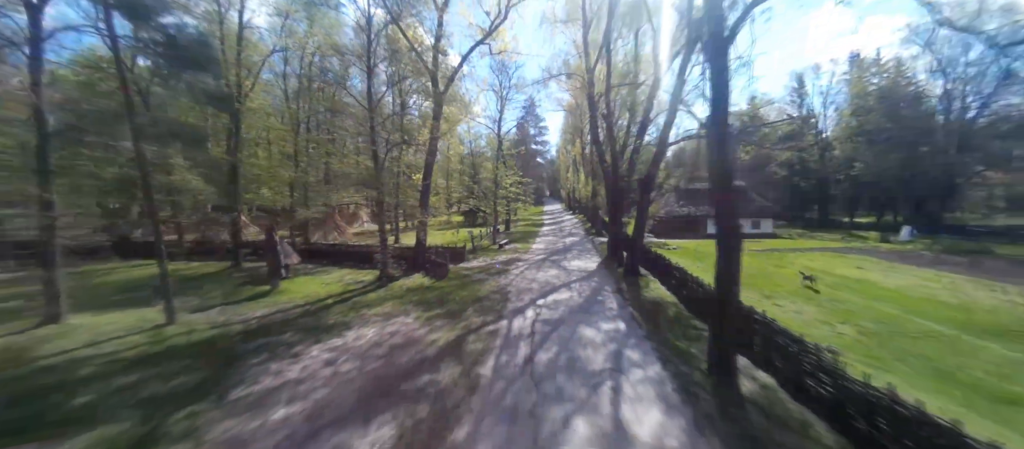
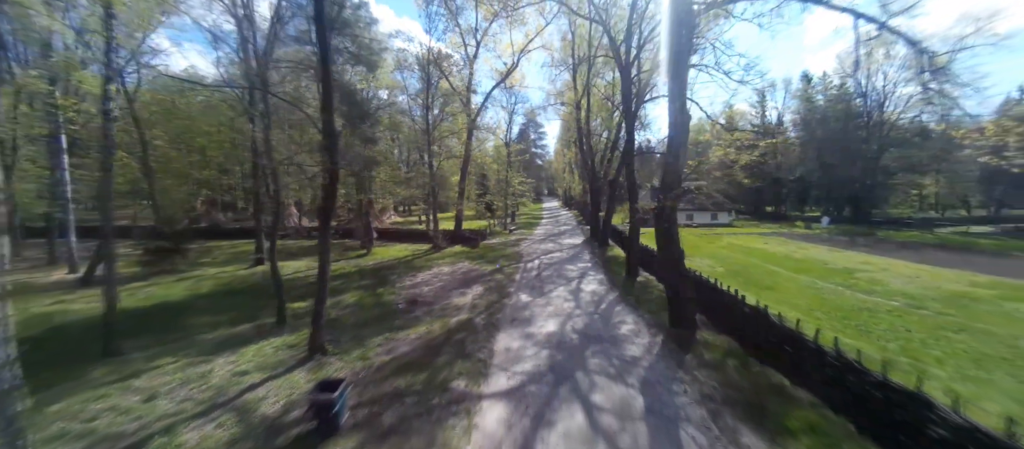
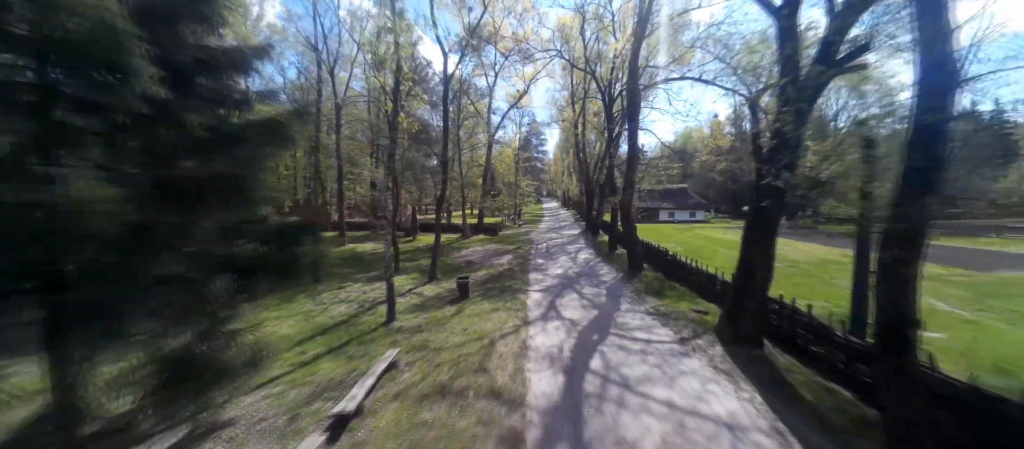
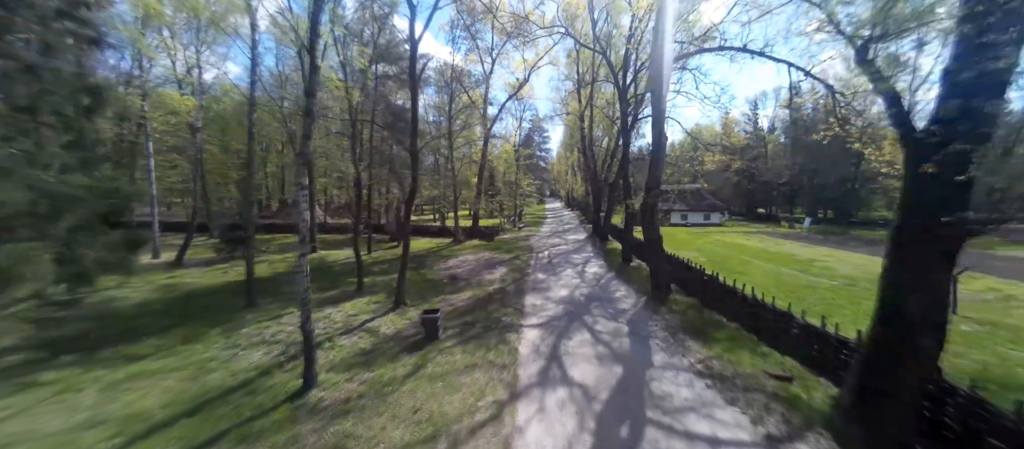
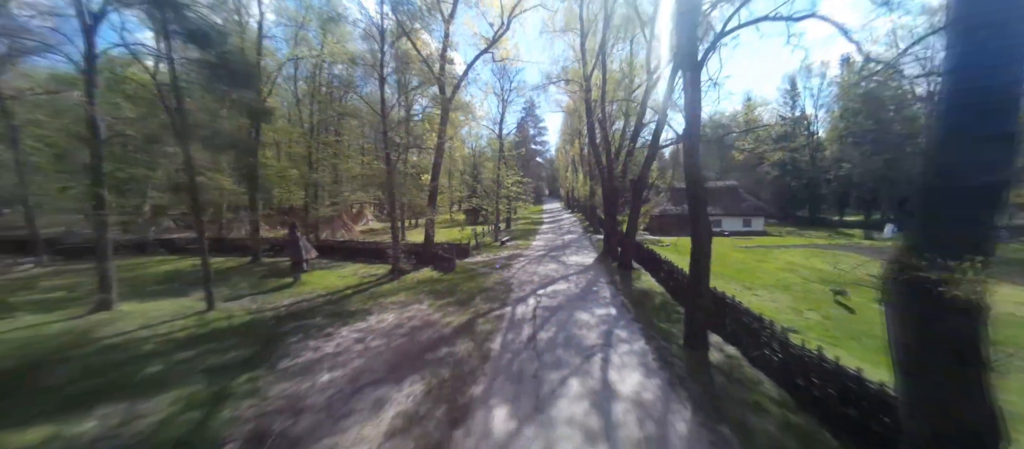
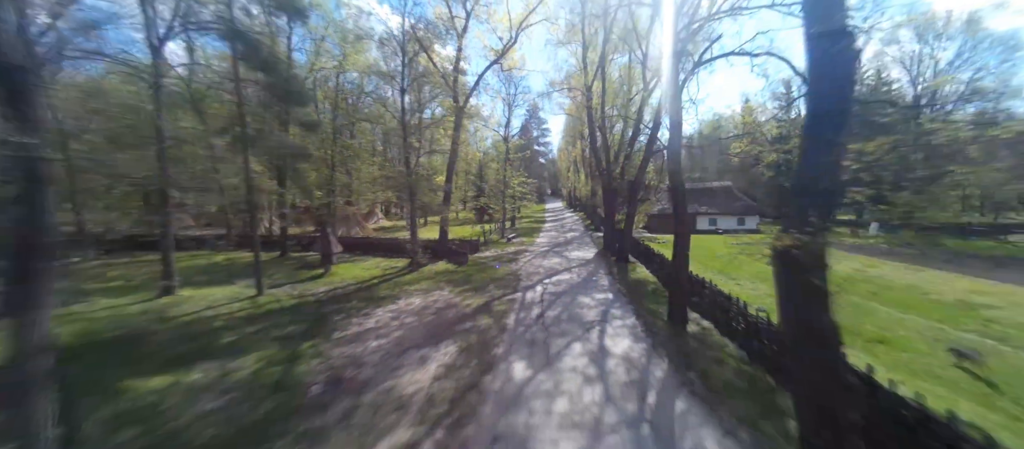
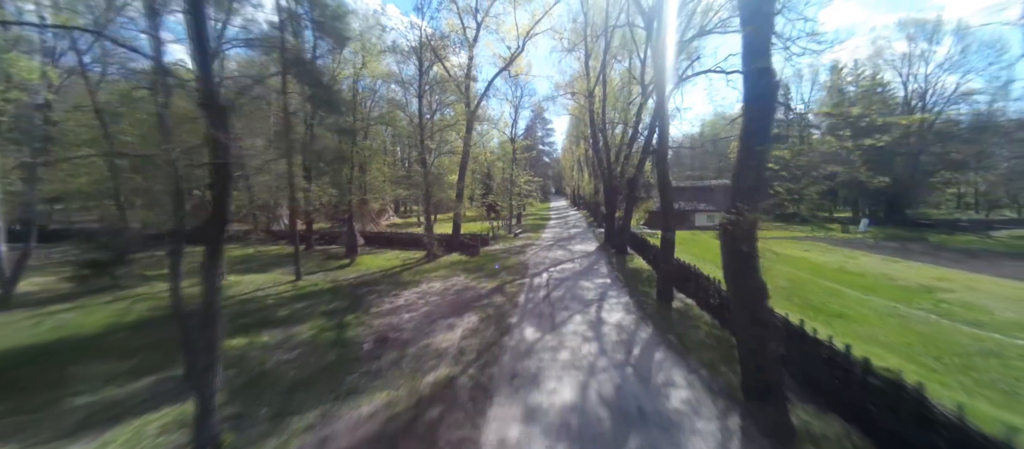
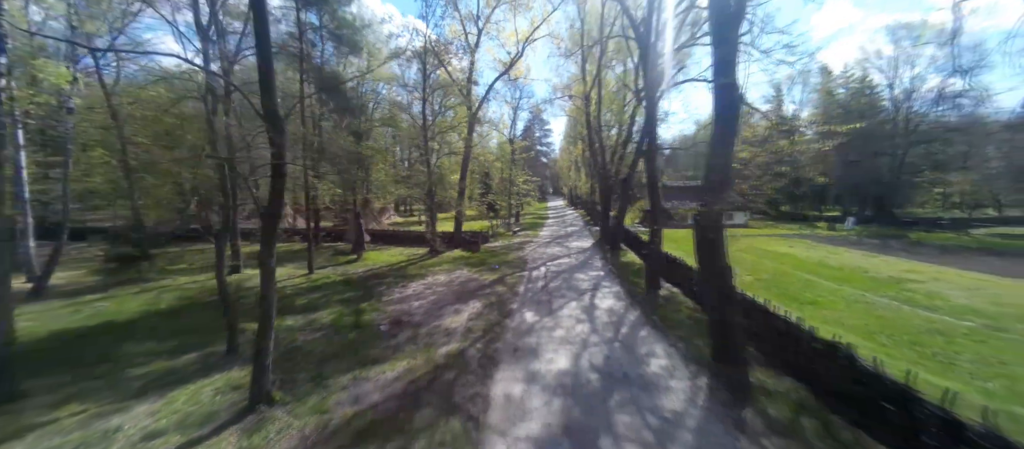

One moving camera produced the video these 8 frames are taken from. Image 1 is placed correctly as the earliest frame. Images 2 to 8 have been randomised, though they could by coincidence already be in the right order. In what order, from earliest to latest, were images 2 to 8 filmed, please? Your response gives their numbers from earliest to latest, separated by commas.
5, 6, 7, 8, 2, 4, 3
